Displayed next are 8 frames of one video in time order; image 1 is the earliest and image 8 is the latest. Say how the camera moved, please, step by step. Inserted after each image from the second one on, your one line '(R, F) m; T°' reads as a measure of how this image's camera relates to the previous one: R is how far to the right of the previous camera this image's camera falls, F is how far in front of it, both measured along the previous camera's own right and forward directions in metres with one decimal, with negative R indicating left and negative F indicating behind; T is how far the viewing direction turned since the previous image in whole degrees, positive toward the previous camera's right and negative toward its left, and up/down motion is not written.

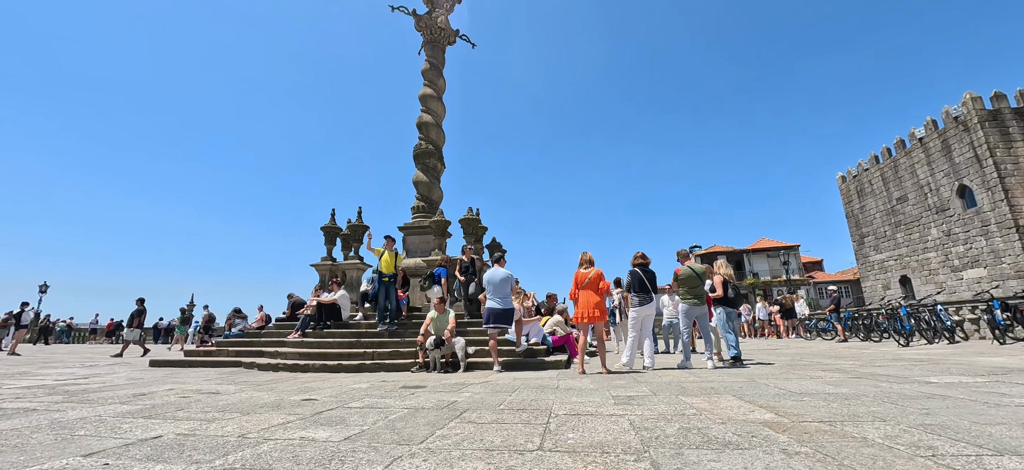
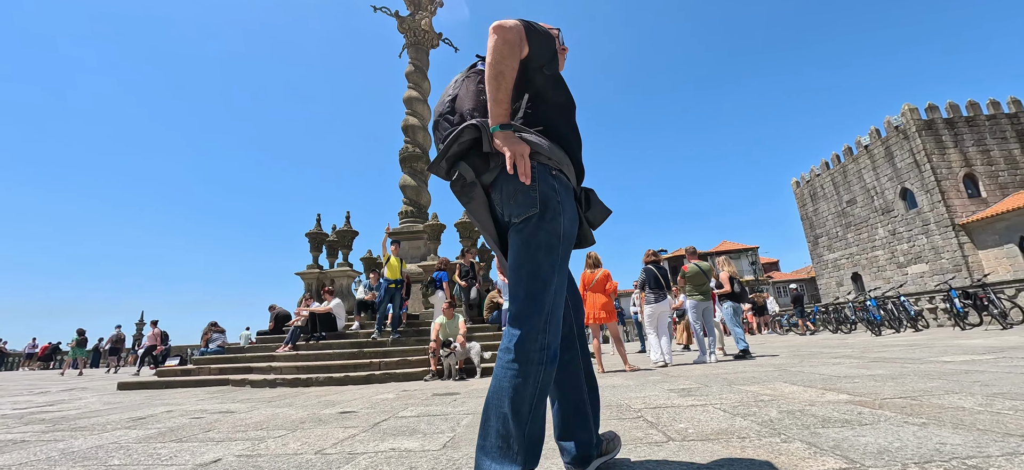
(-0.8, +0.1) m; +6°
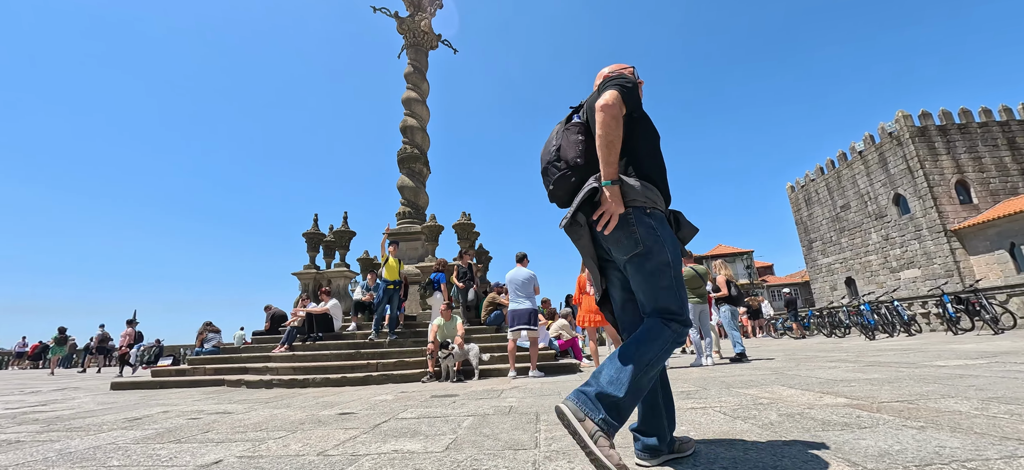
(-0.1, 0.0) m; +1°
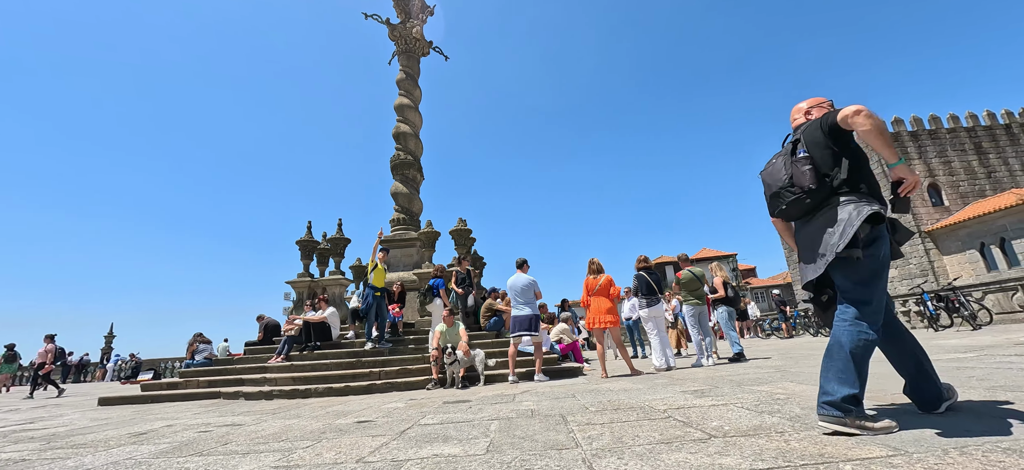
(-0.3, 0.0) m; +2°
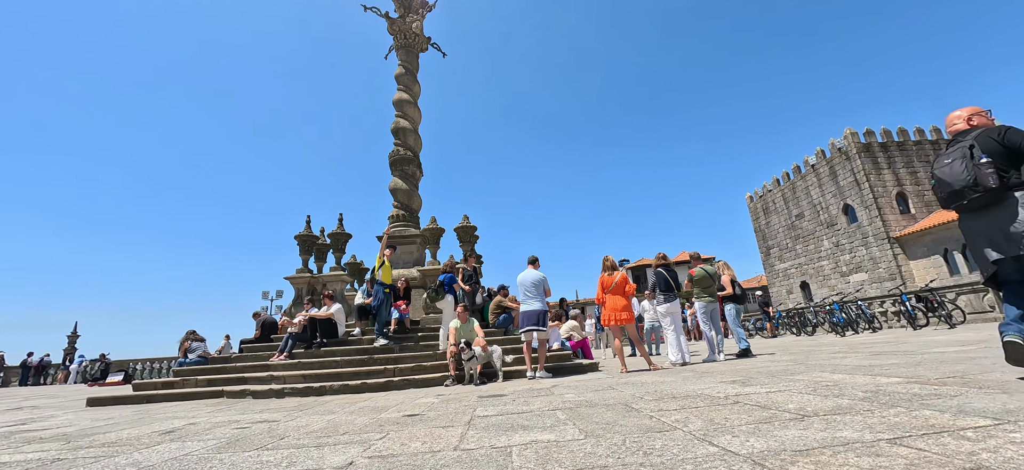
(-0.7, 0.0) m; +4°
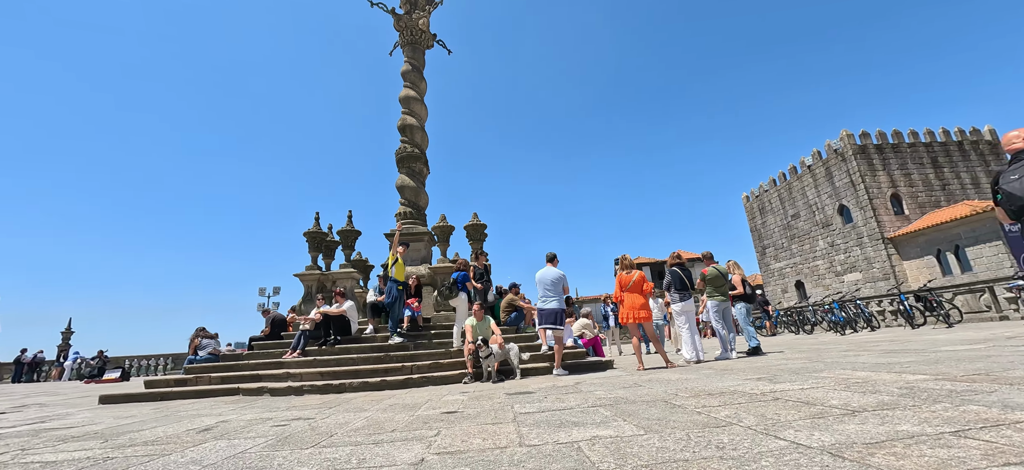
(-0.4, 0.0) m; +1°
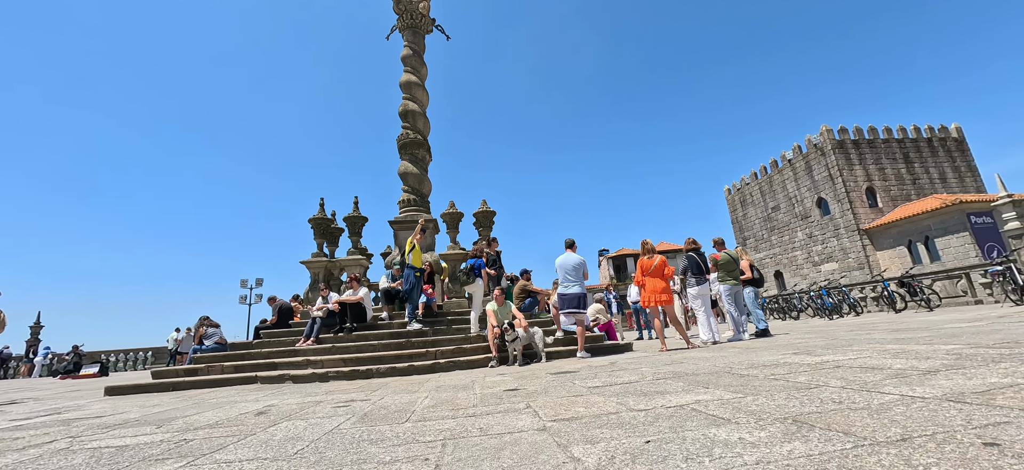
(-0.8, 0.0) m; +3°
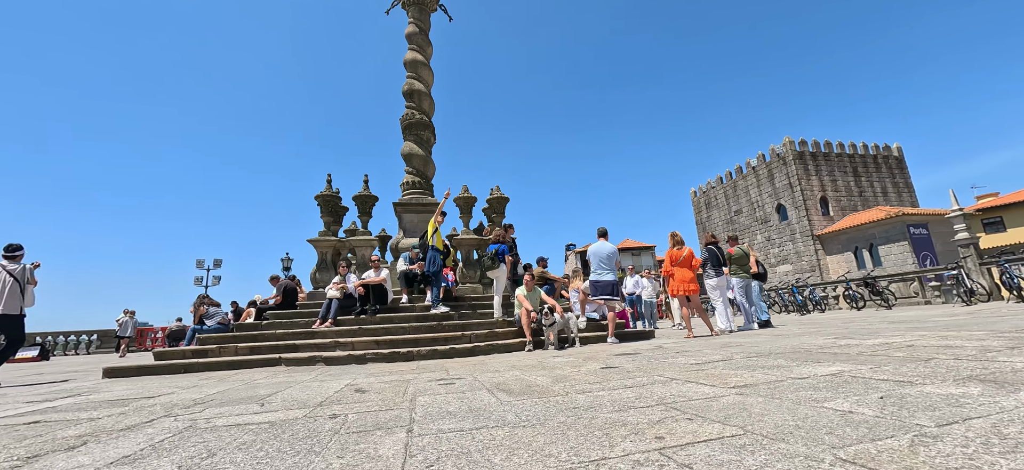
(-1.3, +0.1) m; +7°
